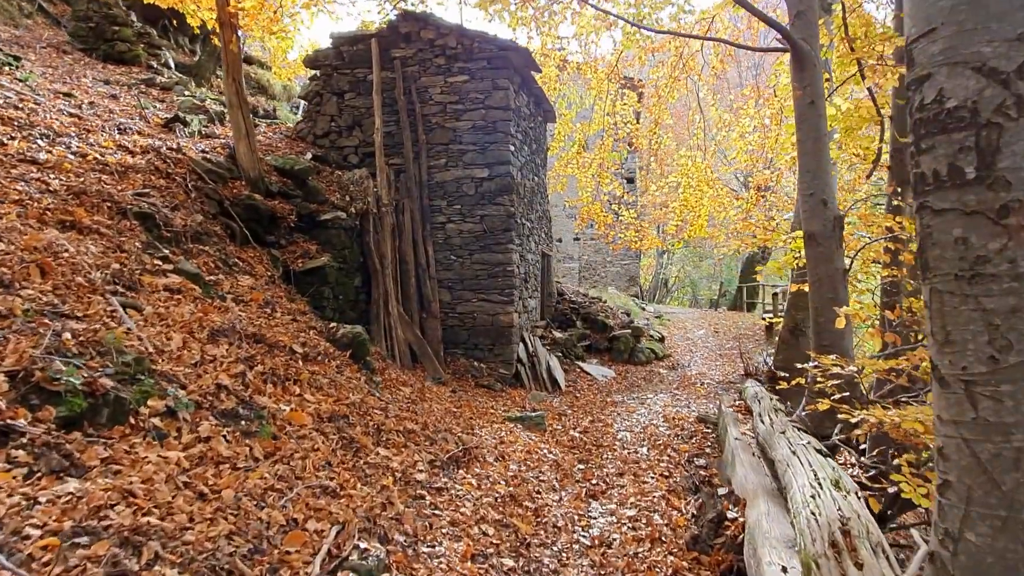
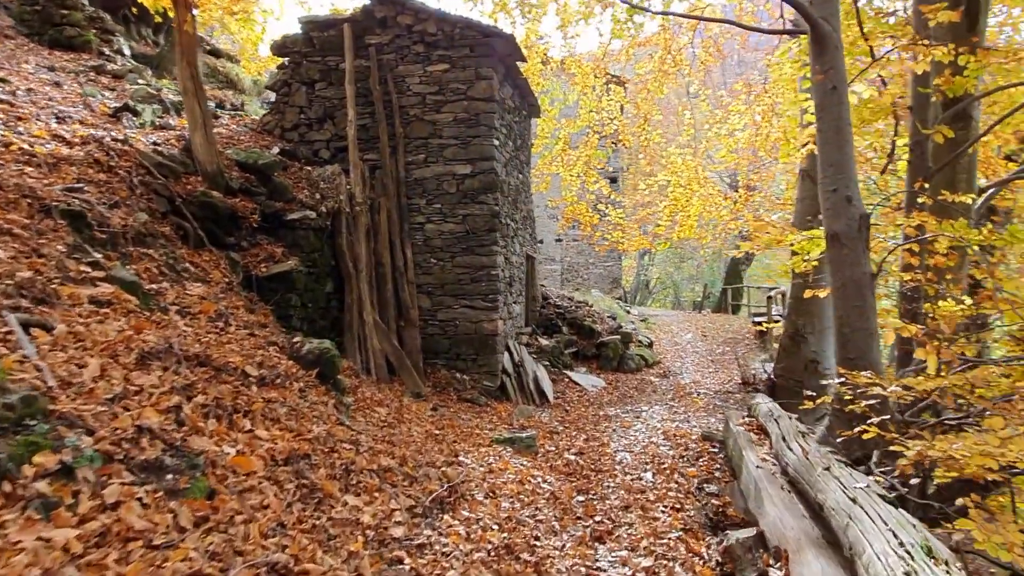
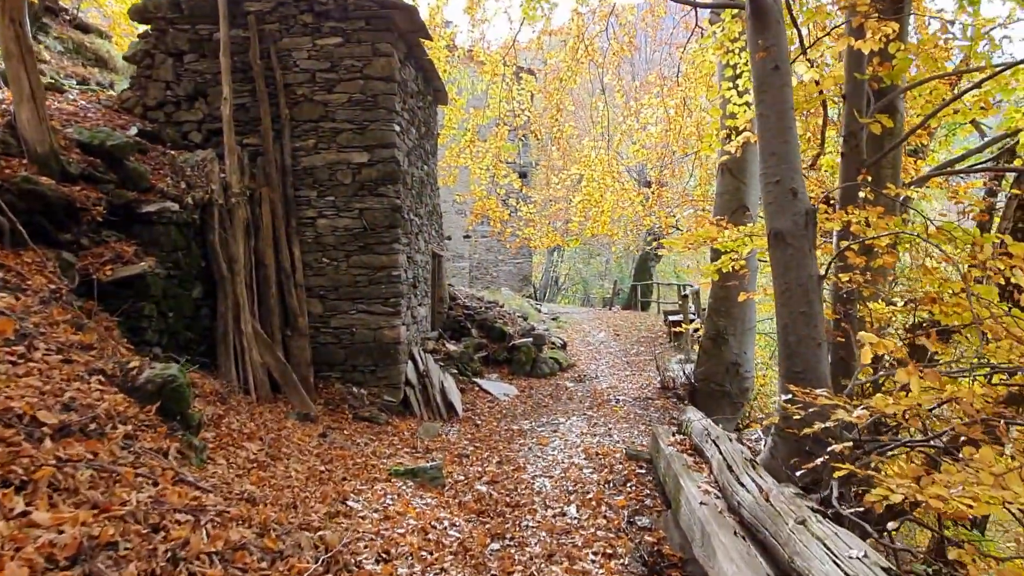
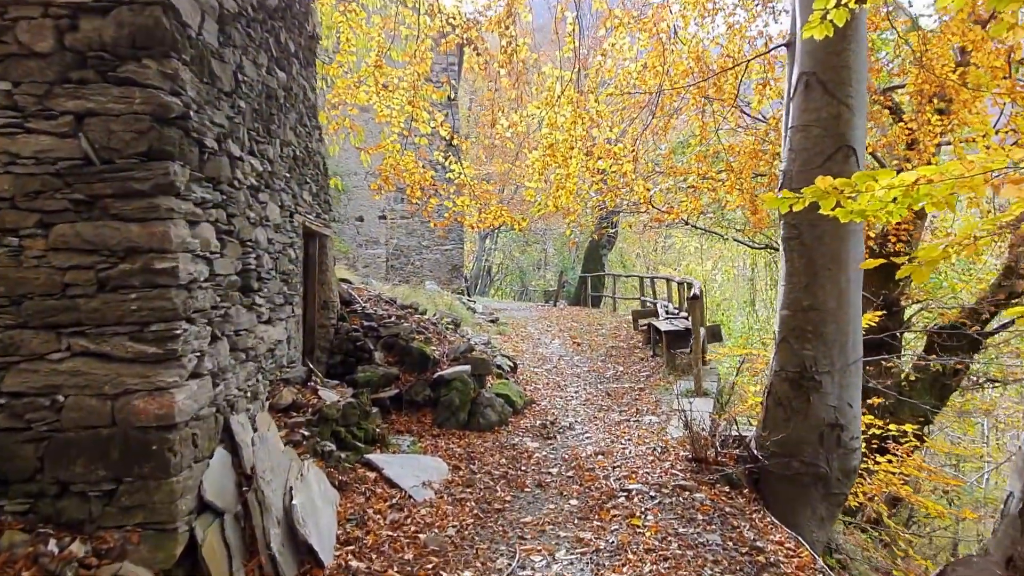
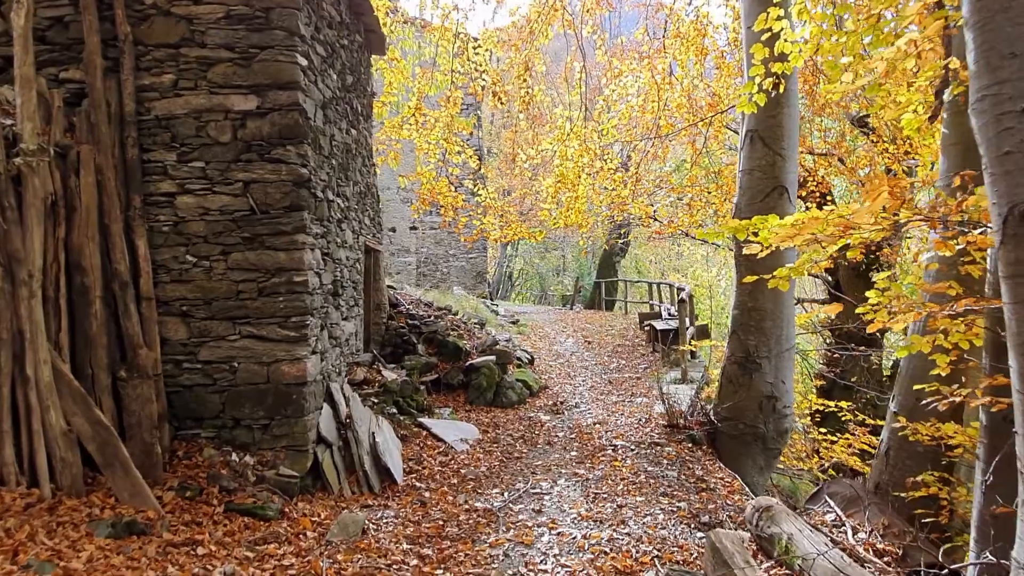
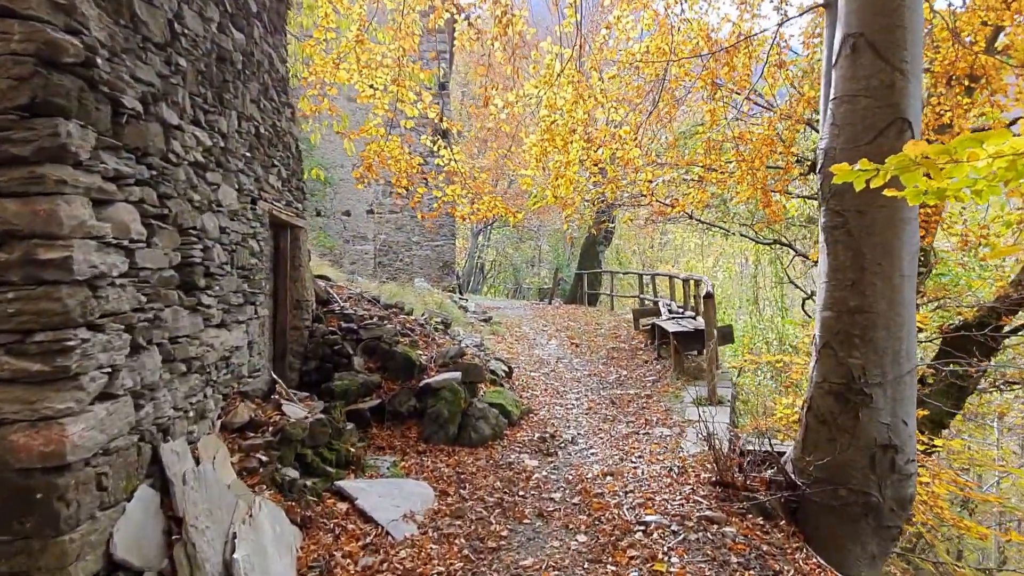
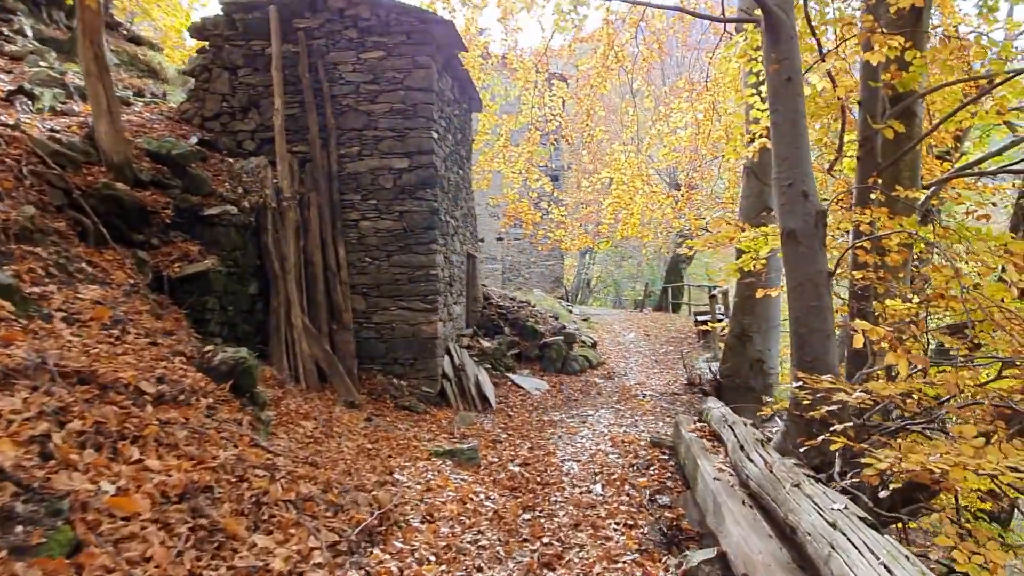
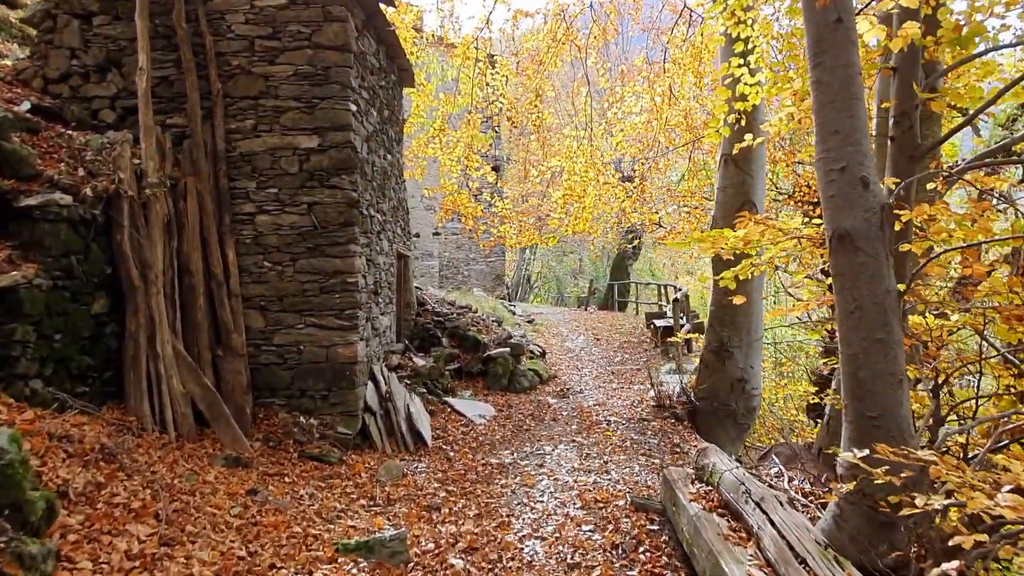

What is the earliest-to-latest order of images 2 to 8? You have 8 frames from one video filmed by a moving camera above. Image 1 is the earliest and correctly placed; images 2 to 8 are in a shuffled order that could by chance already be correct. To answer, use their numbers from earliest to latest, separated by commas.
2, 7, 3, 8, 5, 4, 6
